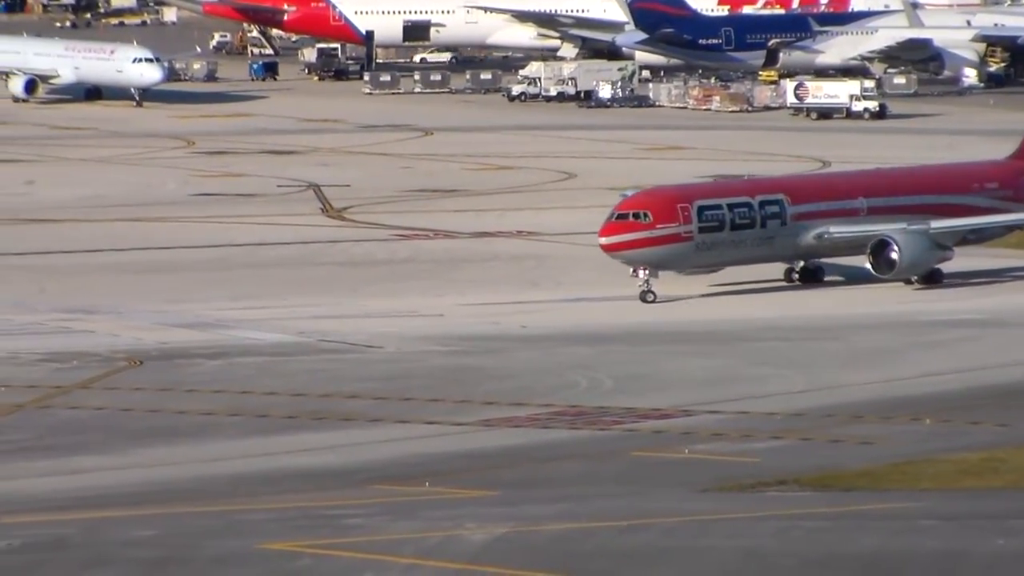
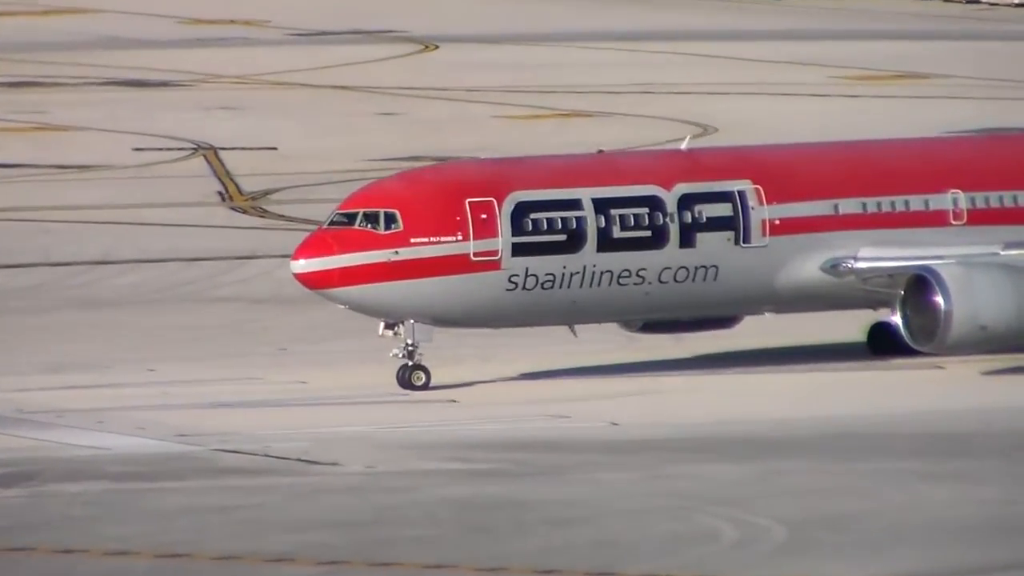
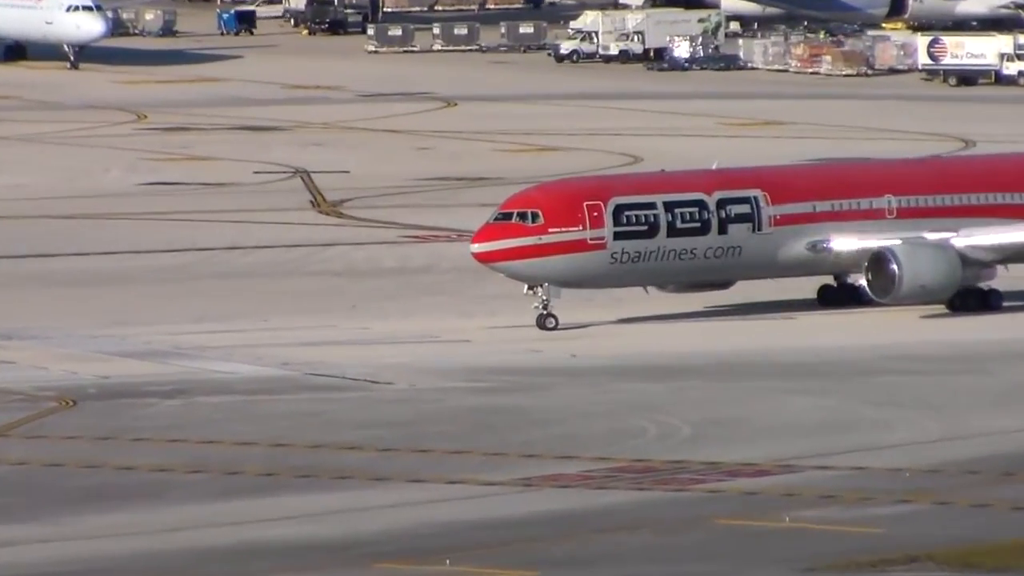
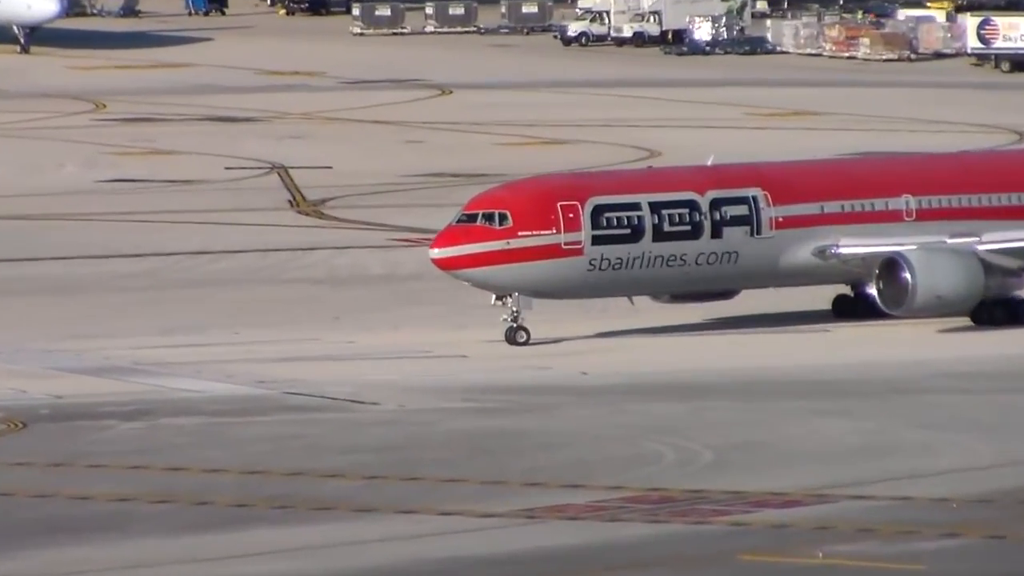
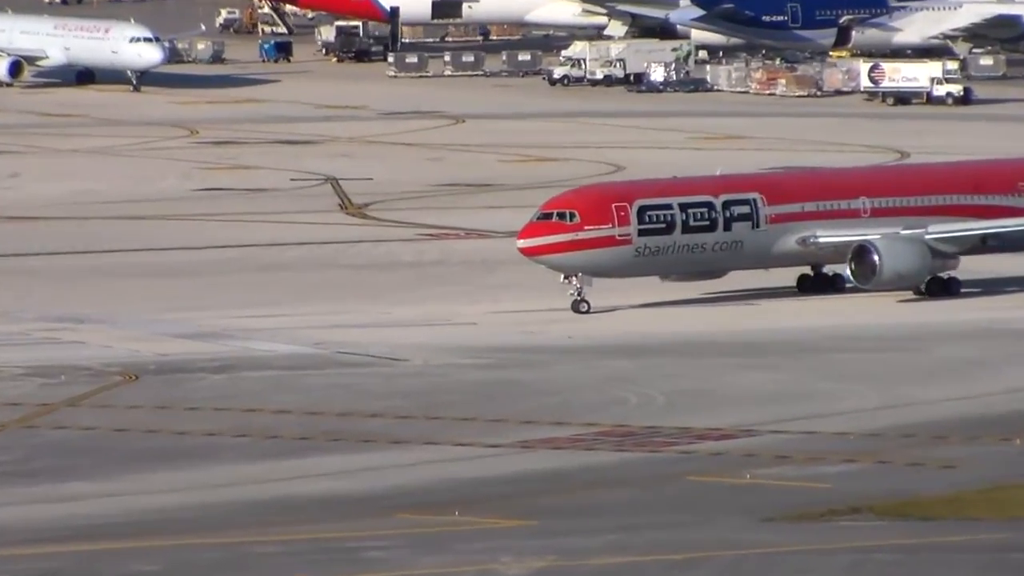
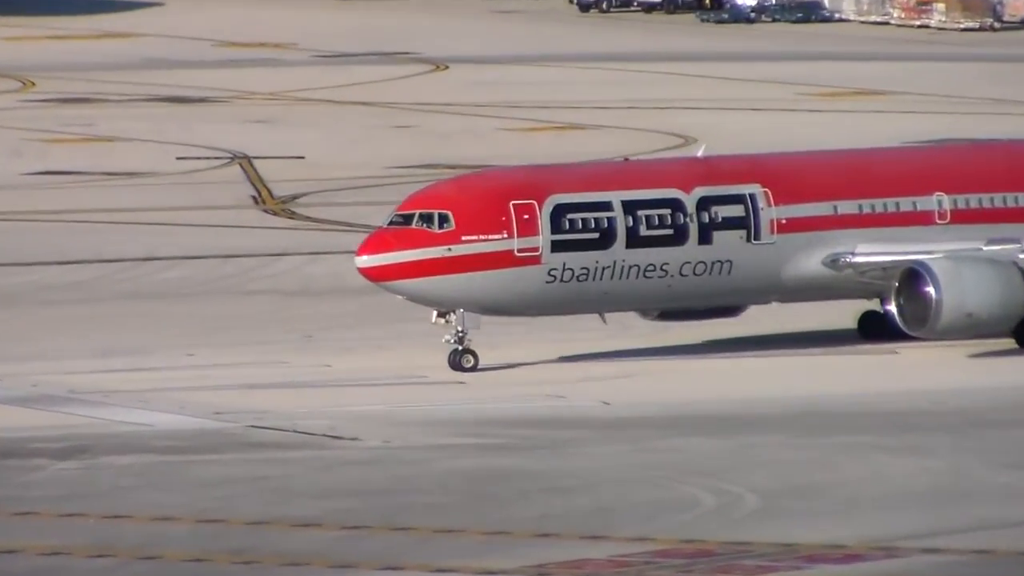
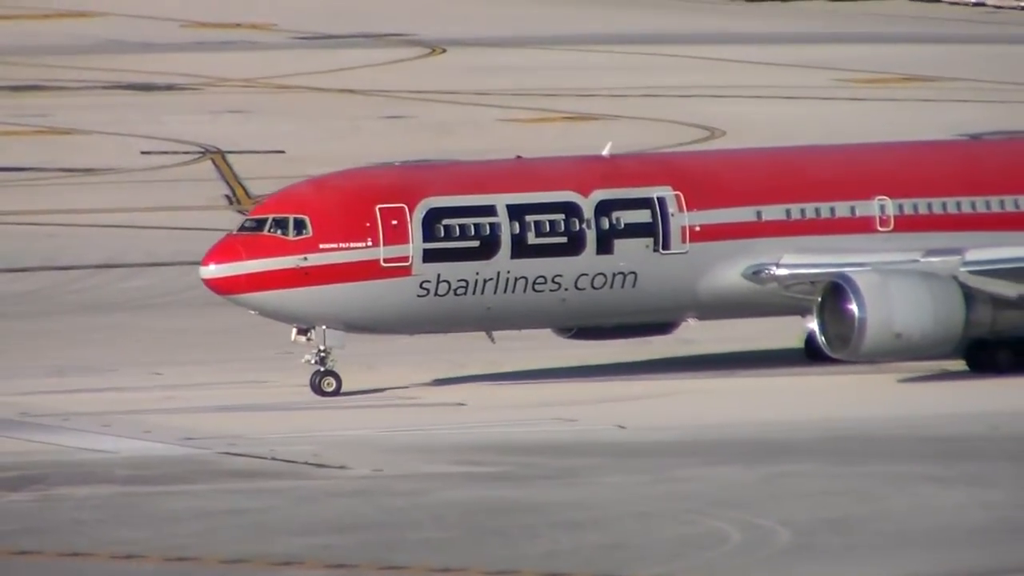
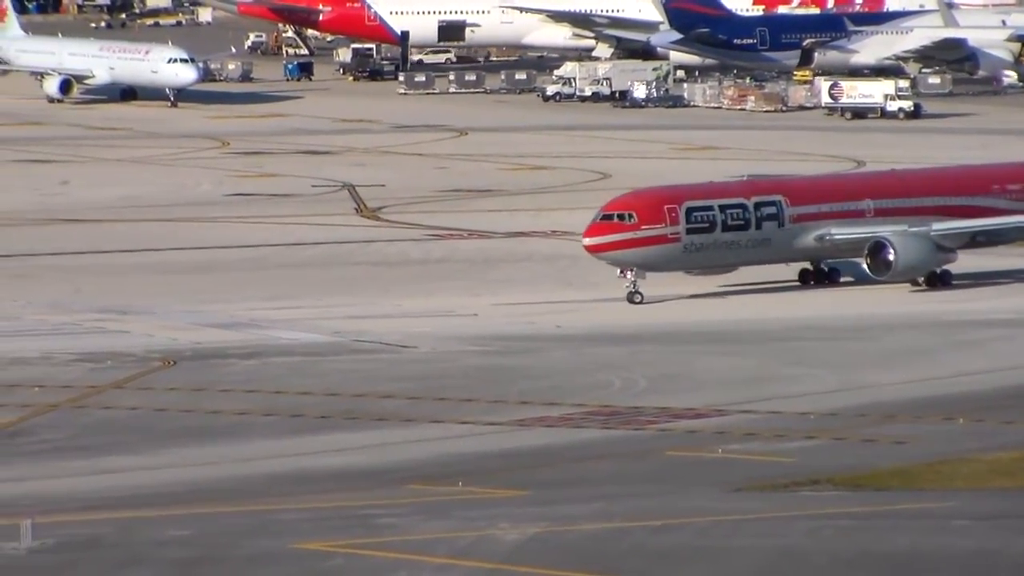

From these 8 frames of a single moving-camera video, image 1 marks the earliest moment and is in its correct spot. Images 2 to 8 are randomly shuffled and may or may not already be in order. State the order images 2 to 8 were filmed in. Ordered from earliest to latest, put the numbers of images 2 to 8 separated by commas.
8, 5, 3, 4, 6, 2, 7
